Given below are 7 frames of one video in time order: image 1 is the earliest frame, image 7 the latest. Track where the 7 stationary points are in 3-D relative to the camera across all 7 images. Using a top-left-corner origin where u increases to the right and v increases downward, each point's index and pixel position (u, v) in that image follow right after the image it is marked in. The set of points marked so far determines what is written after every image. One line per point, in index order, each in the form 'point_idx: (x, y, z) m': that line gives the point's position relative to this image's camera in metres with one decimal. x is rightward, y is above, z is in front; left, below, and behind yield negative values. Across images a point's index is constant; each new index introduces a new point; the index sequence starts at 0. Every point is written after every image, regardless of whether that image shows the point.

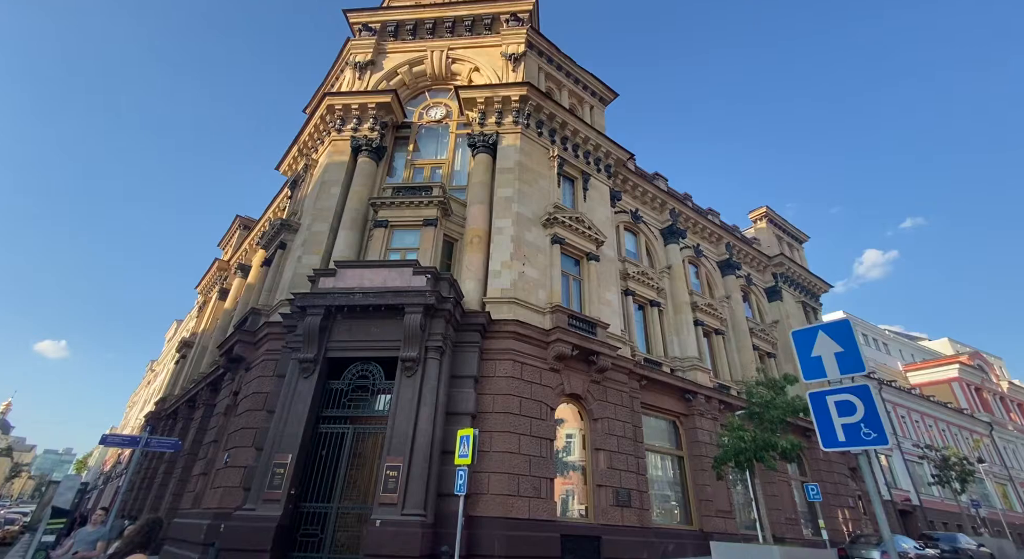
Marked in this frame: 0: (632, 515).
0: (+3.7, -7.1, +14.3) m
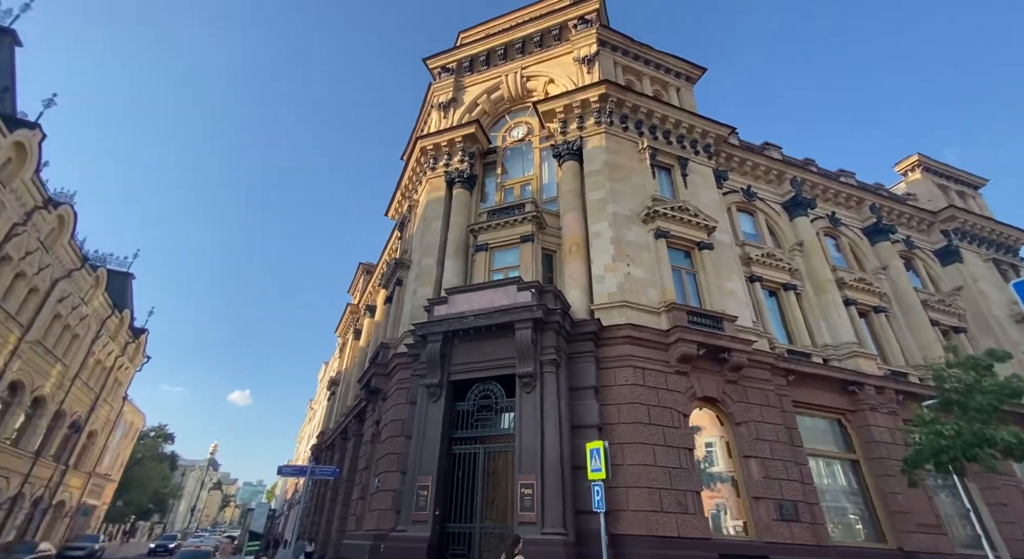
0: (+7.7, -6.6, +12.5) m
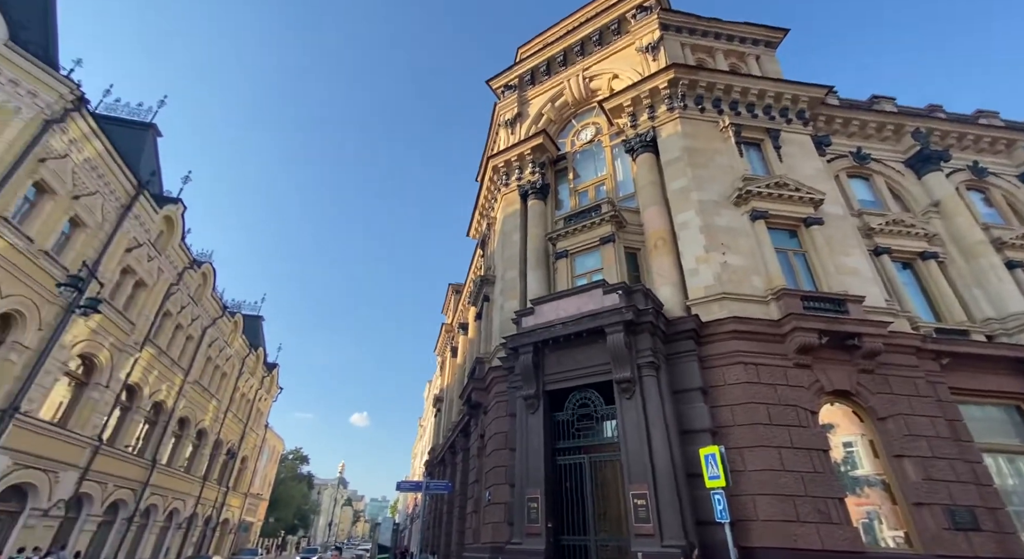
0: (+10.5, -5.8, +10.5) m
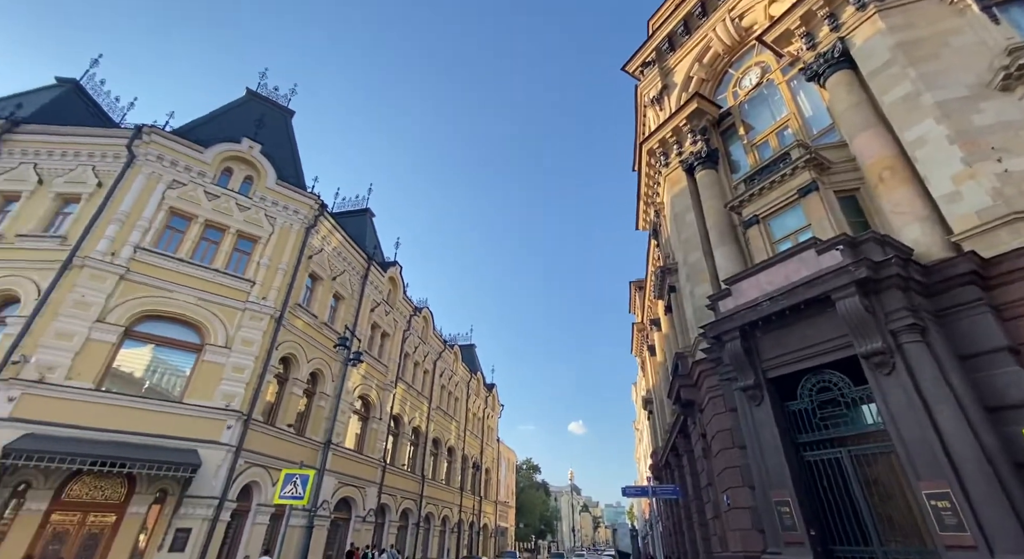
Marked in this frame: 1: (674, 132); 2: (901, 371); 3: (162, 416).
0: (+14.5, -3.0, +5.0) m
1: (+6.5, +6.0, +19.0) m
2: (+7.8, -1.8, +9.3) m
3: (-9.9, -3.9, +13.9) m
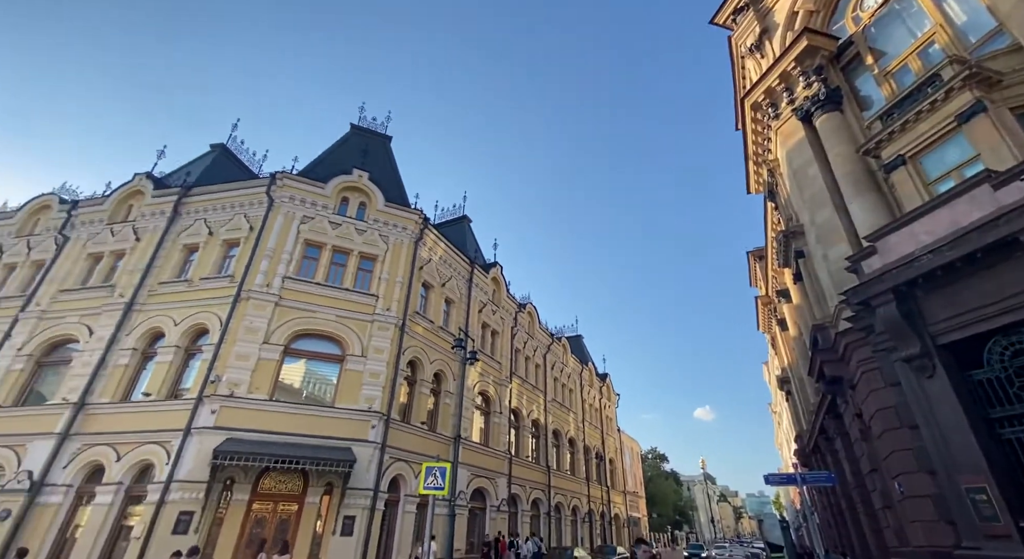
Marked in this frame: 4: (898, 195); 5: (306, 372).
0: (+15.3, -1.2, +1.5) m
1: (+9.7, +7.2, +16.8) m
2: (+9.7, -0.7, +7.1) m
3: (-6.2, -4.6, +15.6) m
4: (+10.5, +2.3, +12.8) m
5: (-7.1, -3.2, +16.3) m
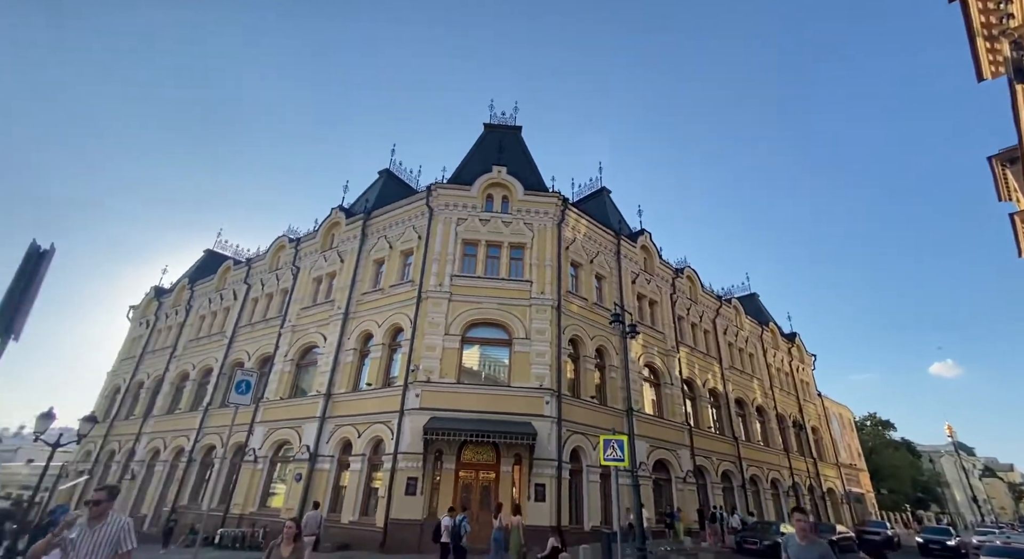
0: (+13.8, +0.7, -3.9) m
1: (+12.9, +9.6, +12.2) m
2: (+10.6, +1.0, +3.4) m
3: (-0.4, -4.3, +17.3) m
4: (+13.0, +4.5, +8.3) m
5: (-1.1, -3.0, +18.2) m
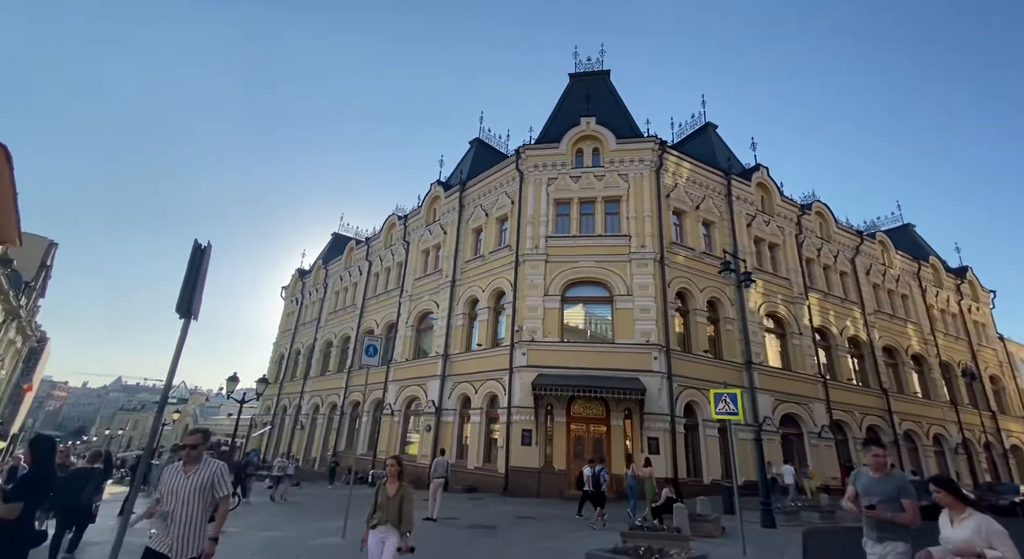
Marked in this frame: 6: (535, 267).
0: (+11.7, +1.1, -7.0) m
1: (+13.7, +11.4, +8.1) m
2: (+10.3, +1.8, +0.9) m
3: (+3.4, -2.8, +17.4) m
4: (+13.4, +6.0, +4.7) m
5: (+2.8, -1.4, +18.3) m
6: (+0.8, +0.5, +19.0) m
